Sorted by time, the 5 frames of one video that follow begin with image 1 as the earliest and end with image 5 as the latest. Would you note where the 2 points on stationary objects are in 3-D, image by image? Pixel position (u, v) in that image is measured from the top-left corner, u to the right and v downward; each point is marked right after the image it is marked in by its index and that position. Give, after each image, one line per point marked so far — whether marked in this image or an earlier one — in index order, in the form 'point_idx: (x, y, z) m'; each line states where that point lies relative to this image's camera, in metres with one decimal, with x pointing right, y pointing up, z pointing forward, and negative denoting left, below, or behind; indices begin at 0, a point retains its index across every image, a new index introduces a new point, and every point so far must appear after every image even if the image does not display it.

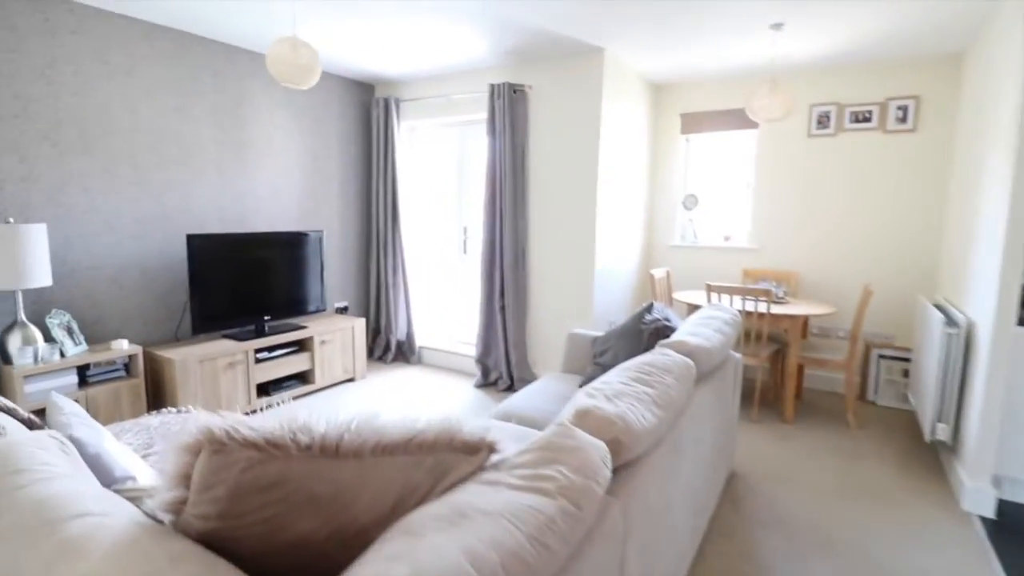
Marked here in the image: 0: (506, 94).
0: (0.0, +1.6, +3.8) m
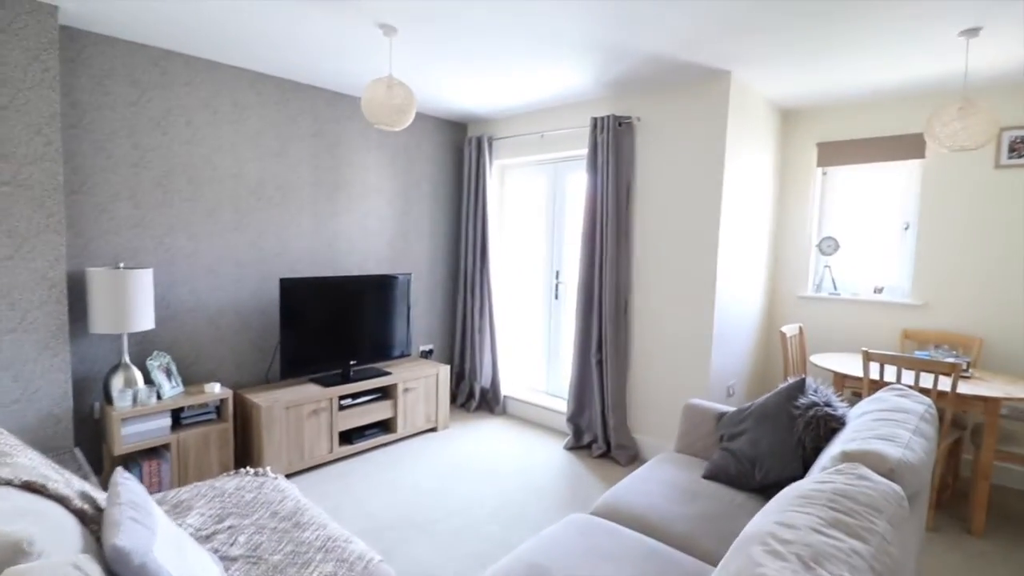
0: (+0.8, +1.2, +3.5) m
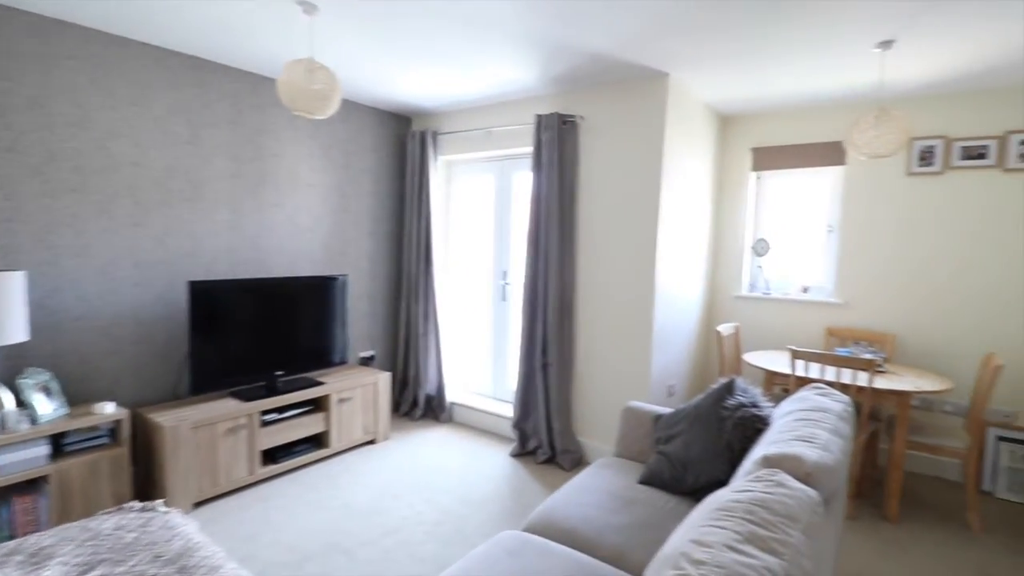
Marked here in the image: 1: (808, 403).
0: (+0.3, +1.2, +3.4) m
1: (+1.4, -0.5, +2.2) m
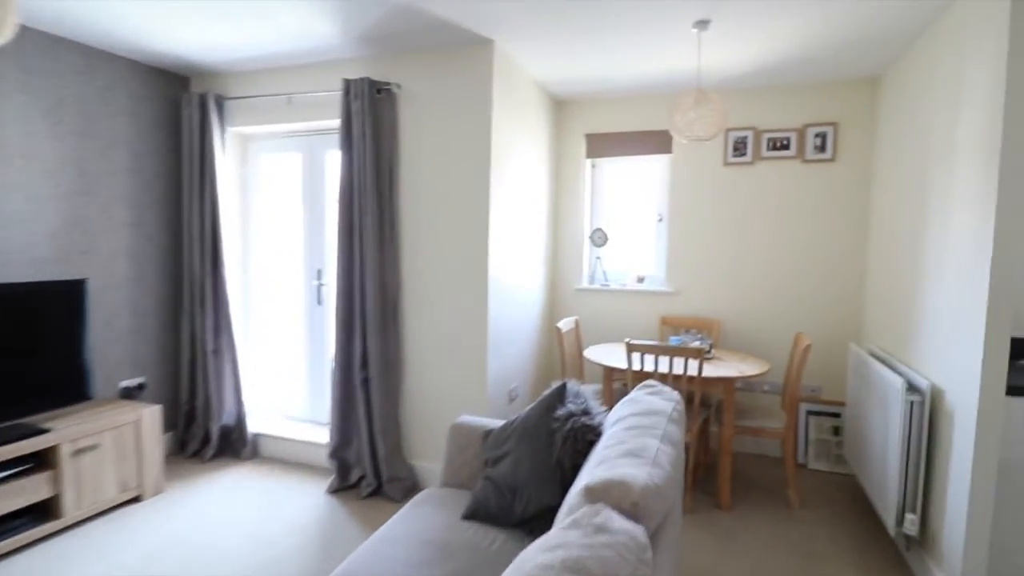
0: (-0.9, +1.2, +2.8) m
1: (+0.5, -0.5, +1.9) m
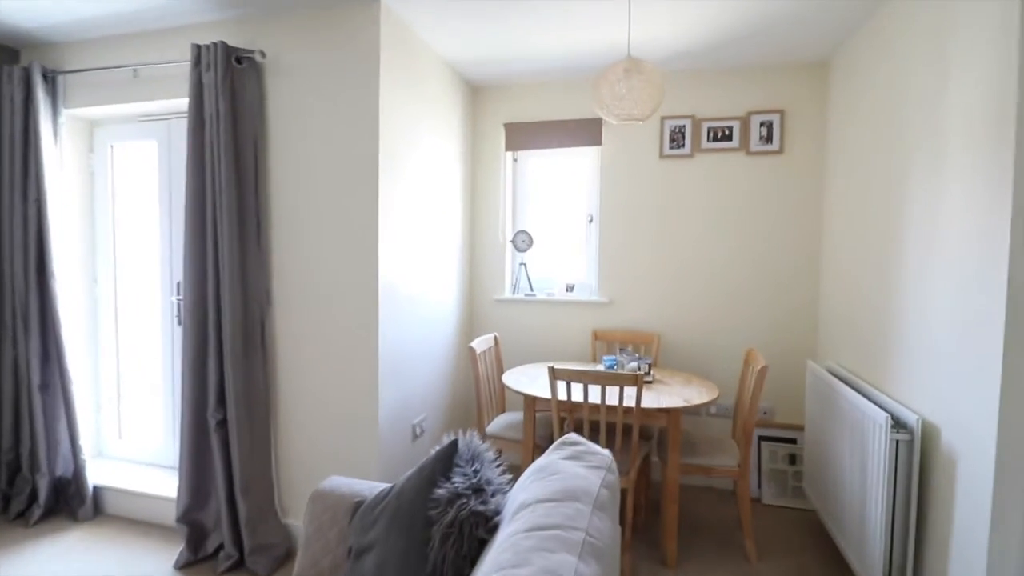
0: (-1.4, +1.1, +2.3) m
1: (+0.1, -0.5, +1.4) m
